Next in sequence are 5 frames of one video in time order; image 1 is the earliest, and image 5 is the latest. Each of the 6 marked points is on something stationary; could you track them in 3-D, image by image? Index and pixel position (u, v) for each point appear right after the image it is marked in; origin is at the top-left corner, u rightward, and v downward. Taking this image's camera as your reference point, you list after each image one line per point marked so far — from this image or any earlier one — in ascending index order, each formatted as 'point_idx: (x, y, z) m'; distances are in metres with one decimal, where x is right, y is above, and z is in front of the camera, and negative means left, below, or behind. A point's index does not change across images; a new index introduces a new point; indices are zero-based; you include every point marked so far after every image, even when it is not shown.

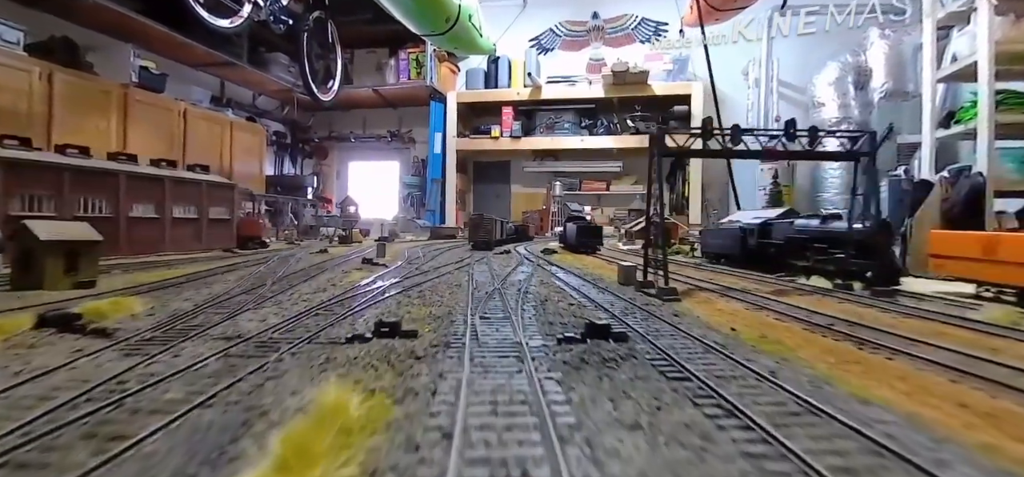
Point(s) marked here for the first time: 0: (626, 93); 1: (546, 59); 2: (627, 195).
0: (+2.7, +3.4, +10.1) m
1: (+0.9, +4.9, +11.6) m
2: (+3.0, +1.1, +11.0) m
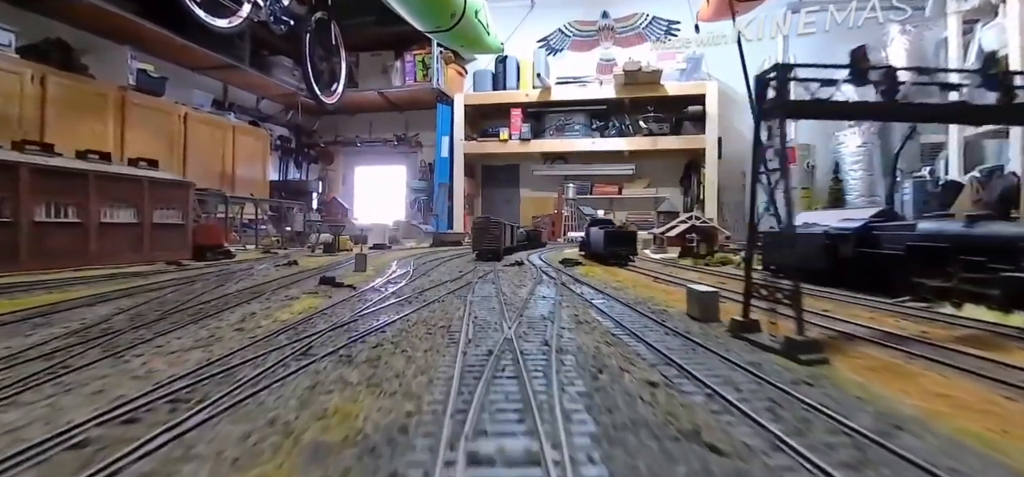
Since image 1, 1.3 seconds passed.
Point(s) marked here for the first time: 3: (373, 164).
0: (+2.9, +3.3, +9.4) m
1: (+1.1, +4.8, +11.0) m
2: (+3.2, +1.0, +10.3) m
3: (-4.7, +2.4, +13.2) m
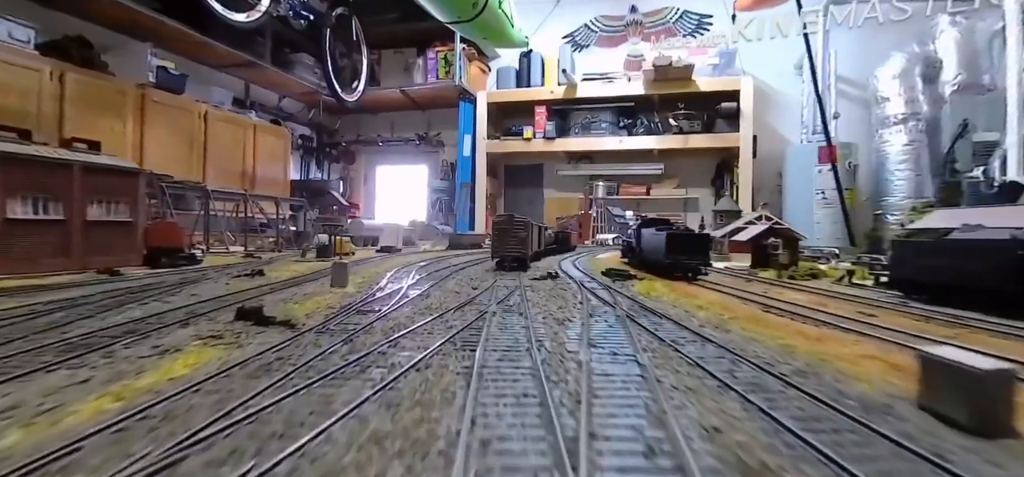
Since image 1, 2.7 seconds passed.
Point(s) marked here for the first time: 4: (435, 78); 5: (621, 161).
0: (+3.5, +3.2, +8.6) m
1: (+1.8, +4.7, +10.2) m
2: (+3.8, +0.9, +9.4) m
3: (-3.9, +2.4, +12.8) m
4: (-1.9, +4.1, +9.9) m
5: (+2.6, +1.8, +9.6) m
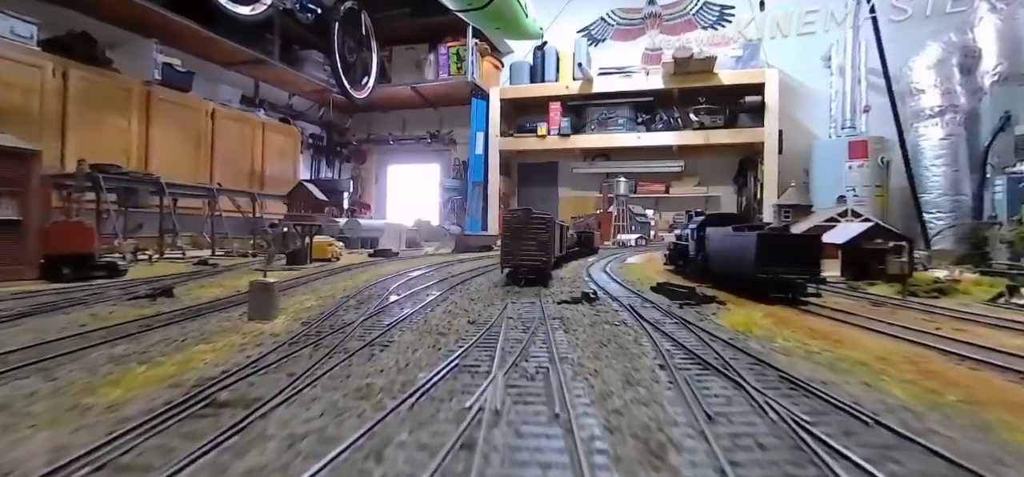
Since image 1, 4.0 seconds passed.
0: (+3.8, +3.2, +7.9) m
1: (+2.1, +4.7, +9.6) m
2: (+4.1, +0.9, +8.7) m
3: (-3.5, +2.4, +12.3) m
4: (-1.6, +4.1, +9.3) m
5: (+2.9, +1.8, +8.9) m
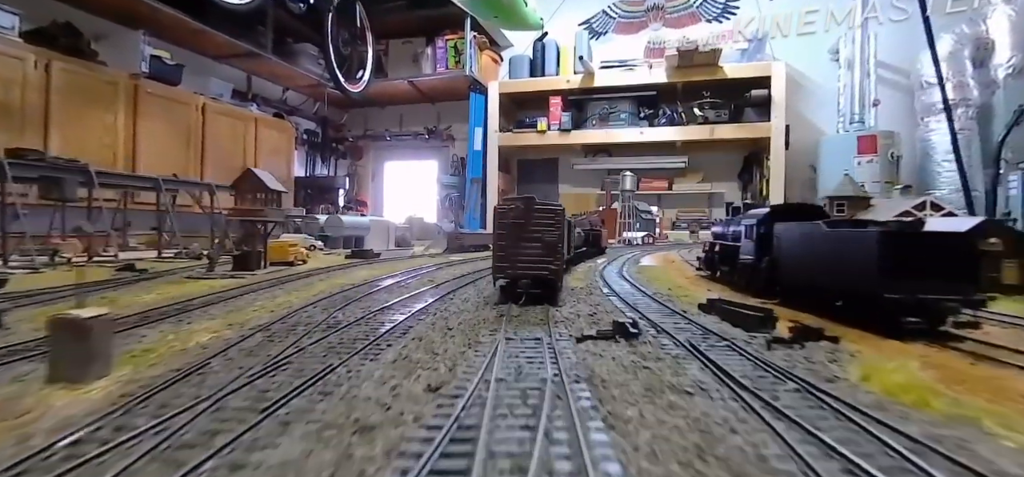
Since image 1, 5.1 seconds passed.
0: (+3.7, +3.3, +7.4) m
1: (+2.1, +4.7, +9.1) m
2: (+4.1, +1.0, +8.2) m
3: (-3.5, +2.5, +11.9) m
4: (-1.6, +4.1, +8.8) m
5: (+2.9, +1.9, +8.5) m
